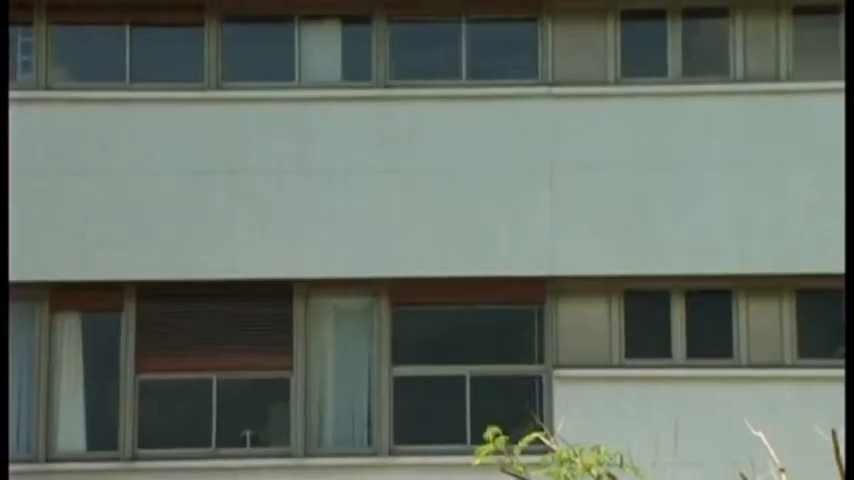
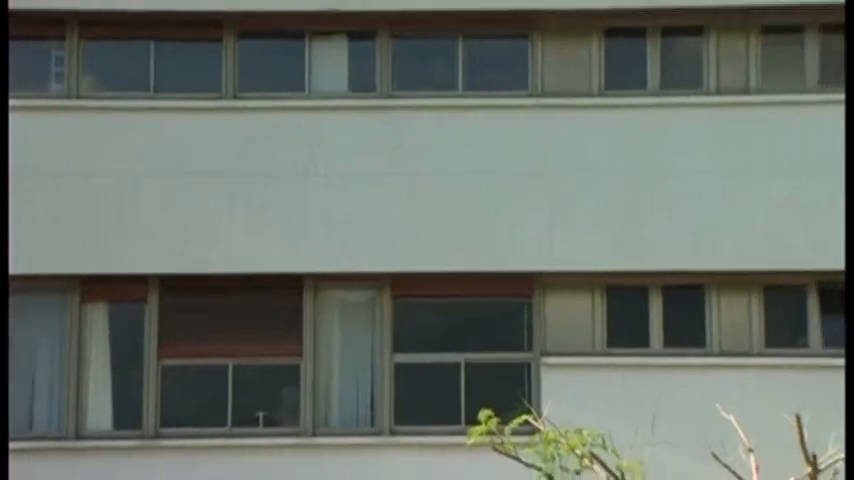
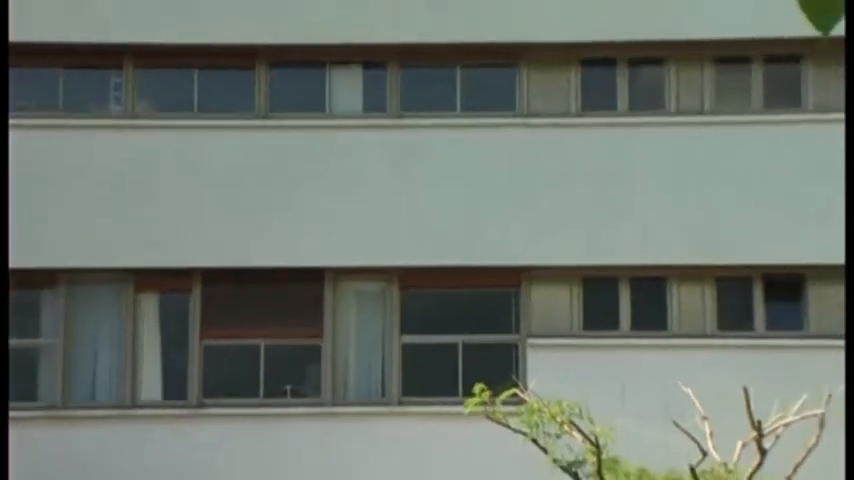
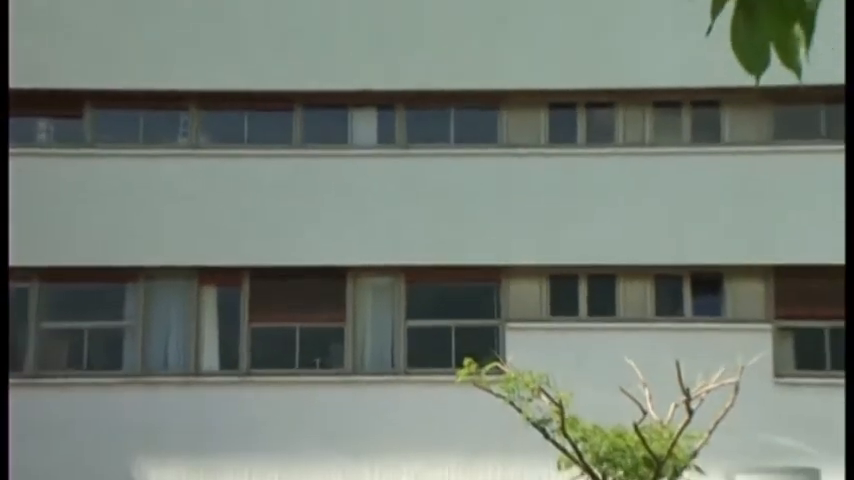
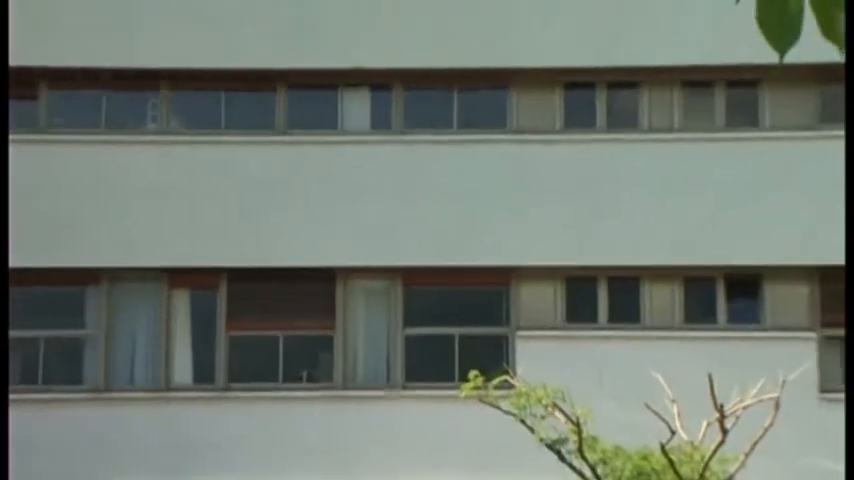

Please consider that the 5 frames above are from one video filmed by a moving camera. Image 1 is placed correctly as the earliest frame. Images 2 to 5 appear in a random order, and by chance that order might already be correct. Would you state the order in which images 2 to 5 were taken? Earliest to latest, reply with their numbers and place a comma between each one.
2, 3, 5, 4
